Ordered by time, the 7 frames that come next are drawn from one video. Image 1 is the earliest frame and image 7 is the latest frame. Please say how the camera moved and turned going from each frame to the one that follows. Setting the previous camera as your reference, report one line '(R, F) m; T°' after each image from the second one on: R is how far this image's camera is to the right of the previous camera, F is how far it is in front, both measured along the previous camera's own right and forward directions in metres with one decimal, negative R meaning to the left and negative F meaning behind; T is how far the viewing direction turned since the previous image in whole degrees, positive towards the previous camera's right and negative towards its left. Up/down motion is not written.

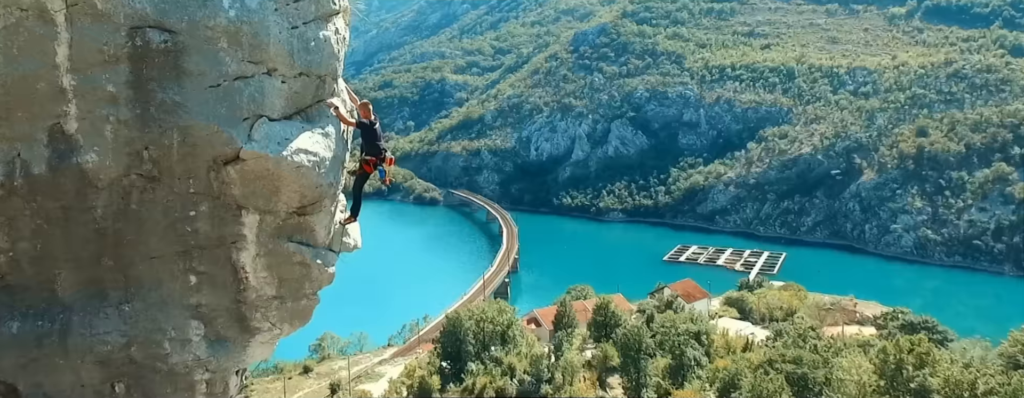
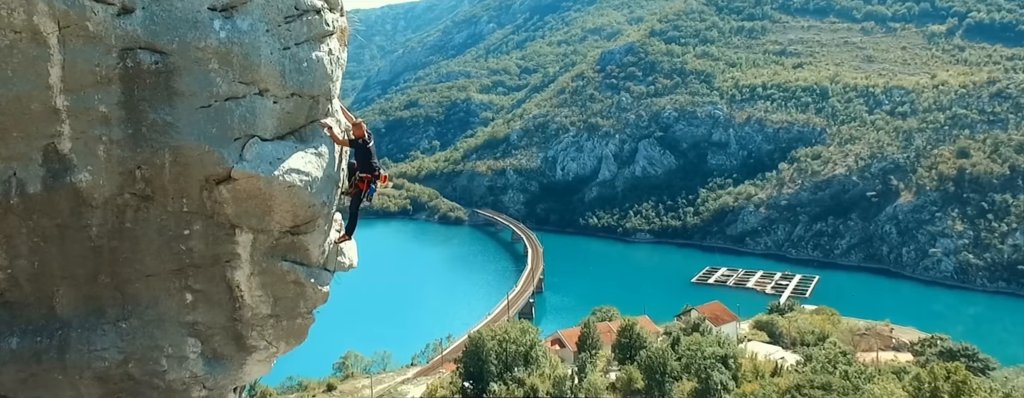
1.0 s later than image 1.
(+0.4, +0.1) m; -3°
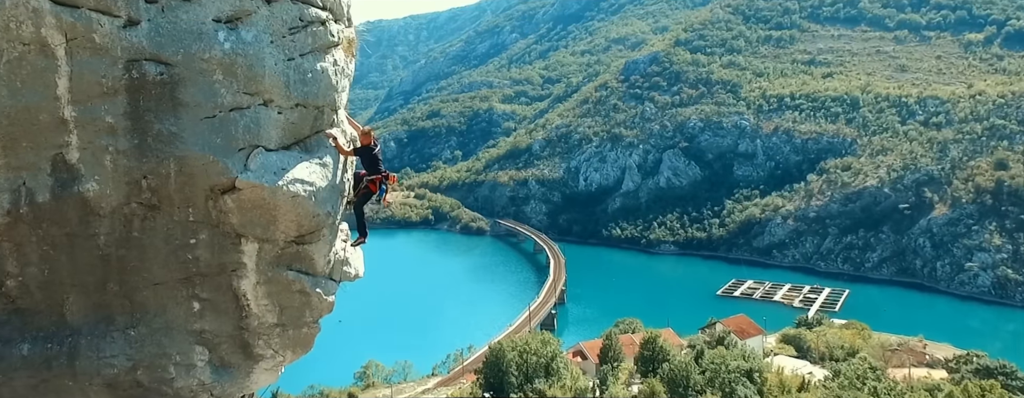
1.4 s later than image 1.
(+0.2, +0.1) m; -2°
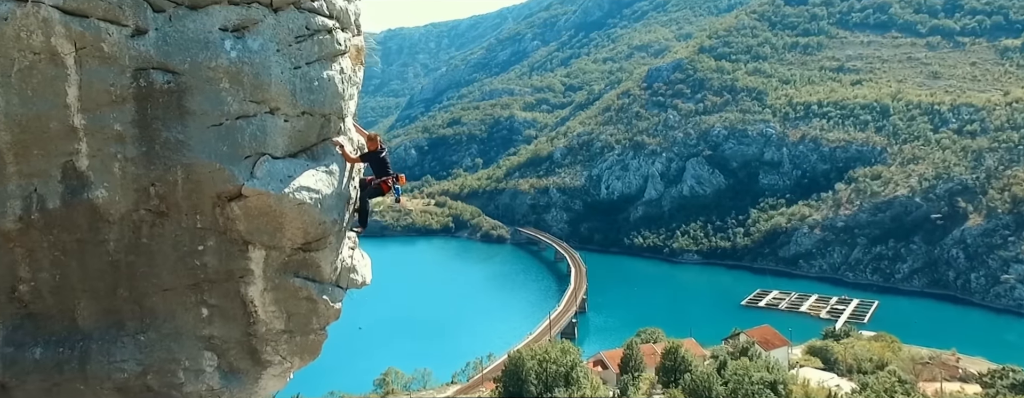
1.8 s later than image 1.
(+0.2, +0.1) m; -2°
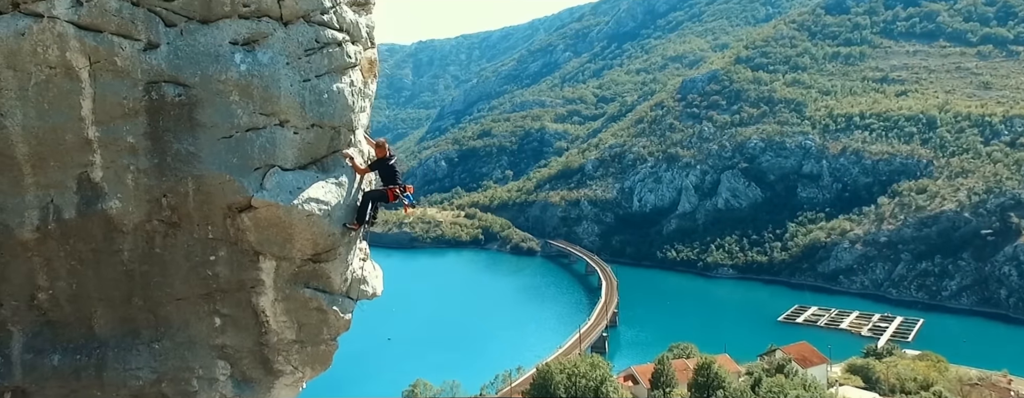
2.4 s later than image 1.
(+0.3, +0.1) m; -3°
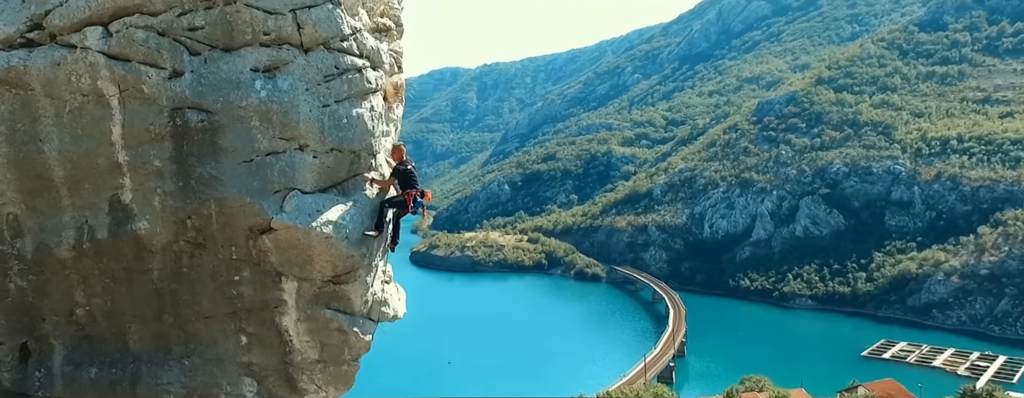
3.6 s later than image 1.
(+0.5, +0.2) m; -6°
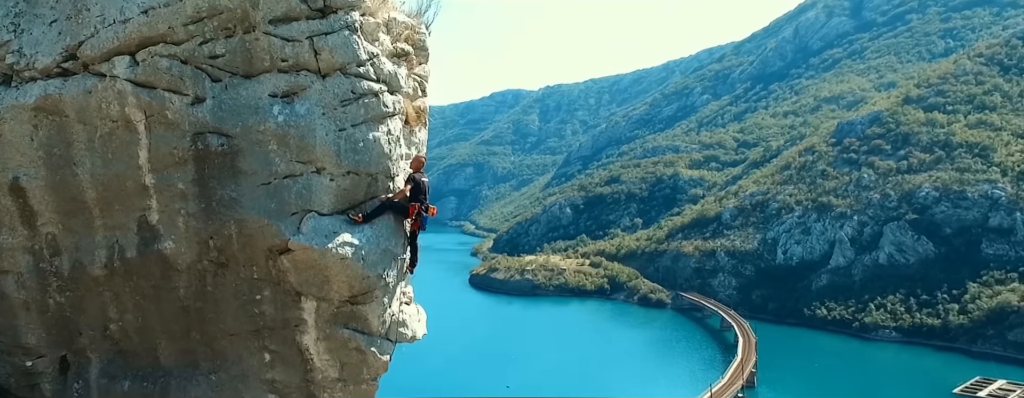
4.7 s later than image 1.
(+0.5, +0.2) m; -6°
